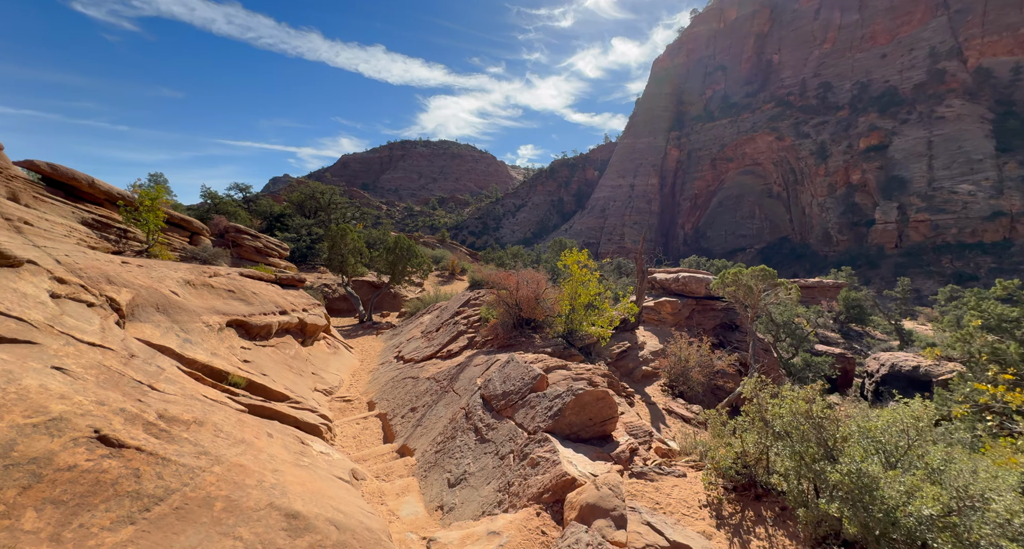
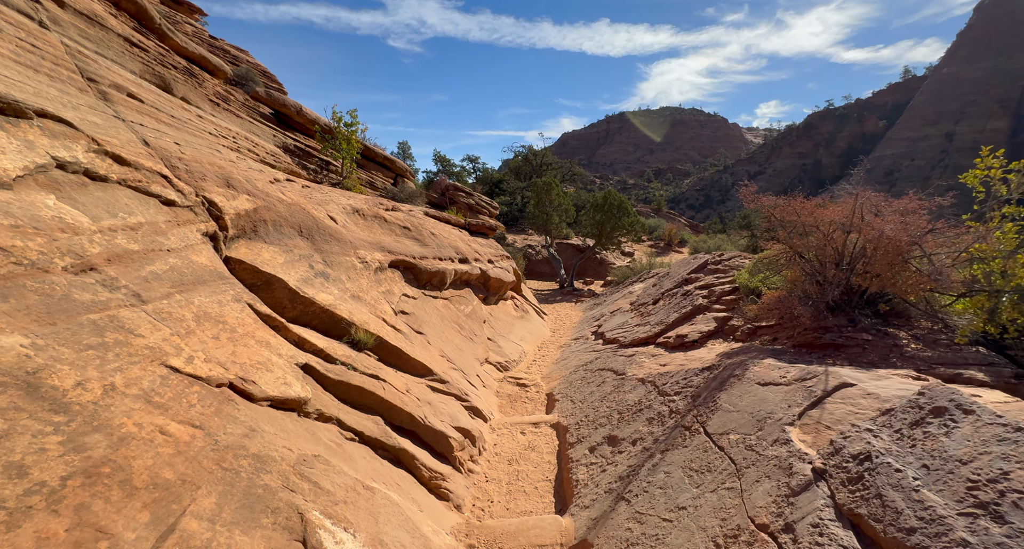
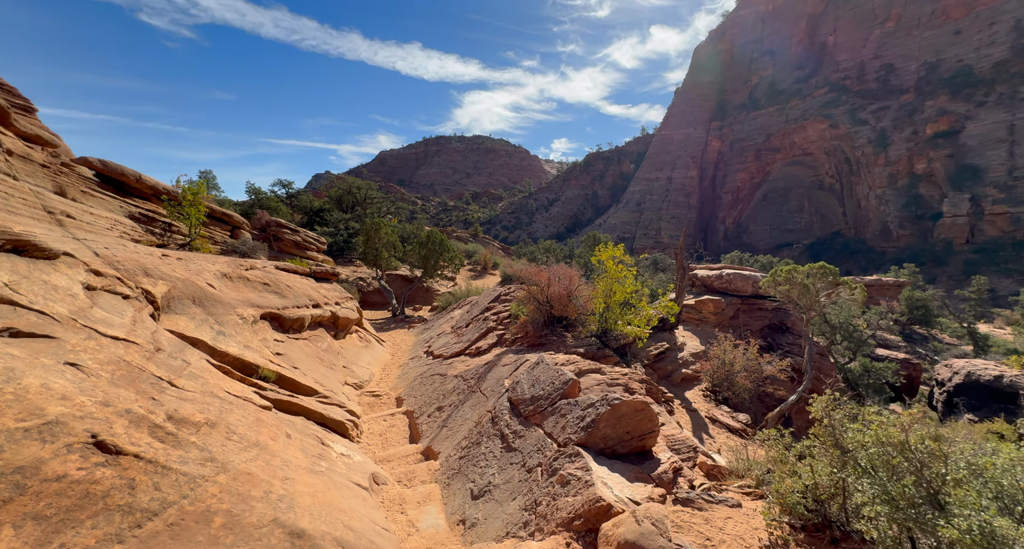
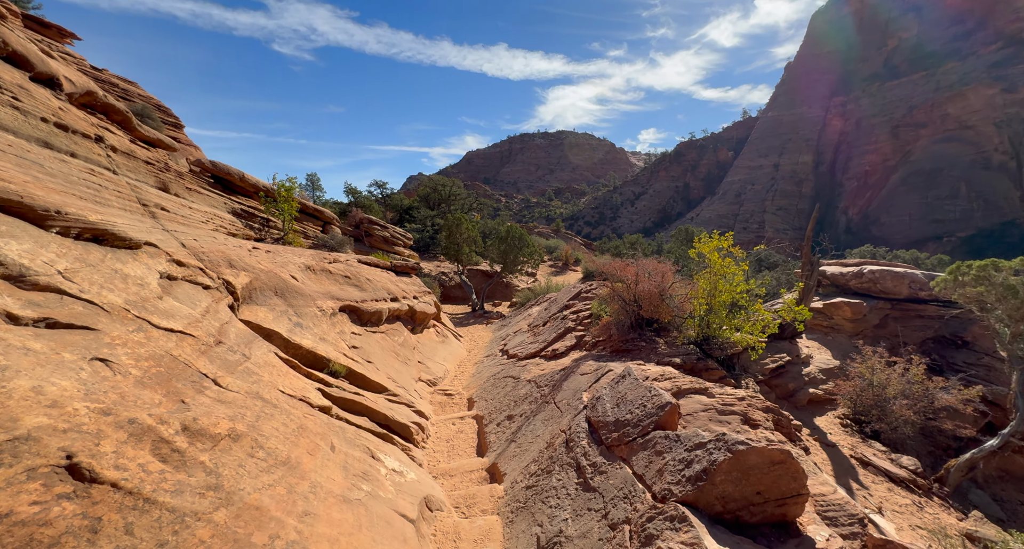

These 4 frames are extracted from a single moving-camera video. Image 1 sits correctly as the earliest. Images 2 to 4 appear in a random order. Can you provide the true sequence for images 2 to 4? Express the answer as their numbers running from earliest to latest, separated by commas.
3, 4, 2
